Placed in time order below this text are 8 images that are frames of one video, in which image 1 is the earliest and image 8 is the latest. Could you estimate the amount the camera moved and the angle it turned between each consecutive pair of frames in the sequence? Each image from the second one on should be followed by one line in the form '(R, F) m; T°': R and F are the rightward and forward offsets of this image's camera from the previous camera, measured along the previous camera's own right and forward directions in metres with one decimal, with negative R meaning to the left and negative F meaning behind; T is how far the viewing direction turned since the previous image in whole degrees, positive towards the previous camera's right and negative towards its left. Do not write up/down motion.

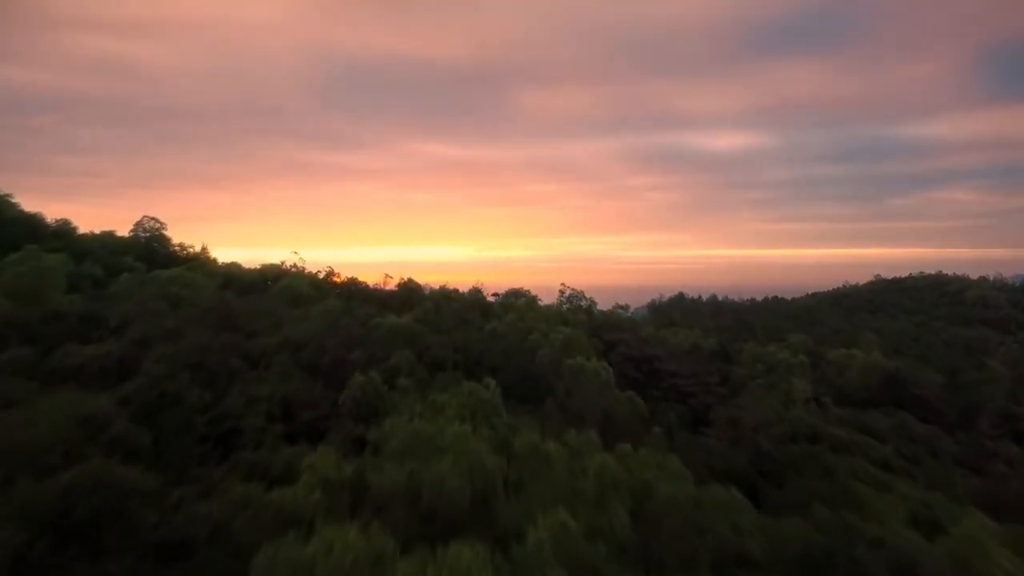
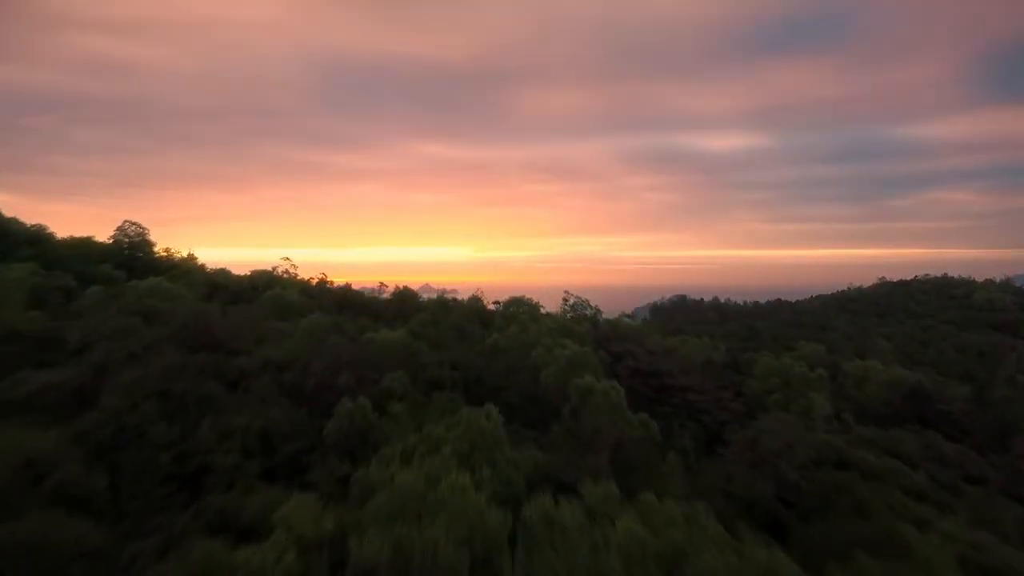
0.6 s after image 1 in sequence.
(-0.1, +0.9) m; 0°
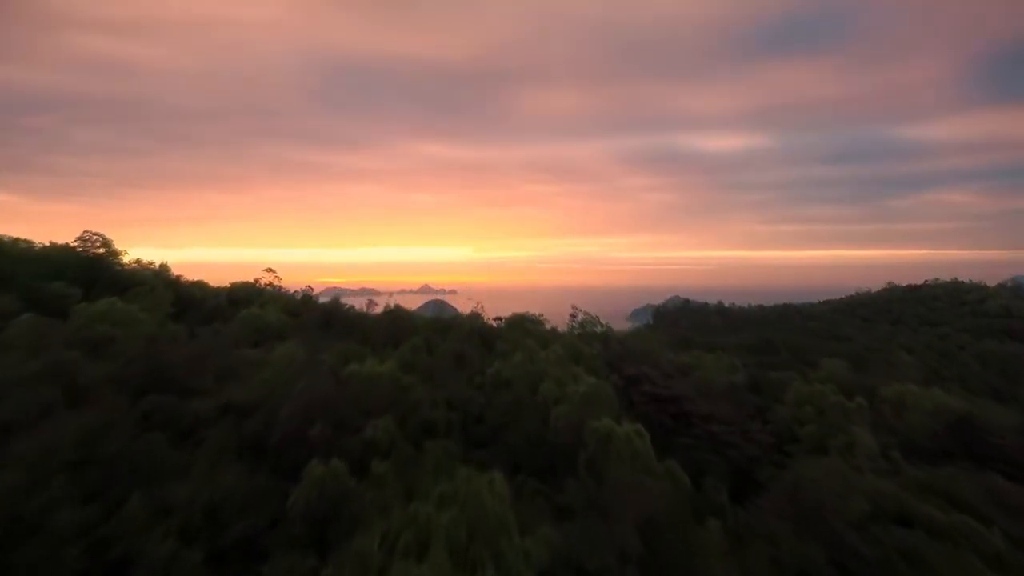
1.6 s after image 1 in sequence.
(-0.1, +1.5) m; 0°
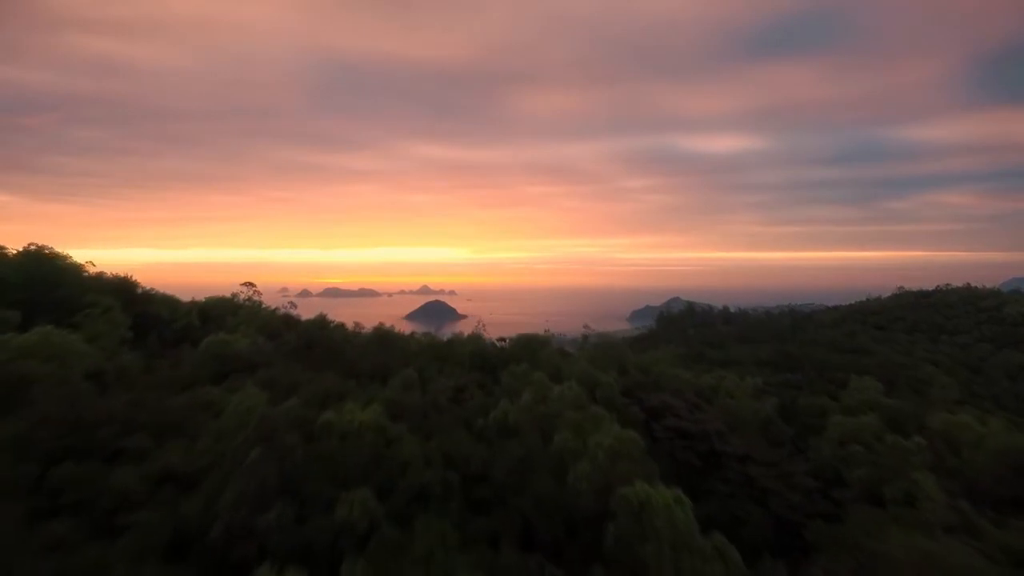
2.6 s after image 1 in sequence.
(-0.2, +1.7) m; 0°
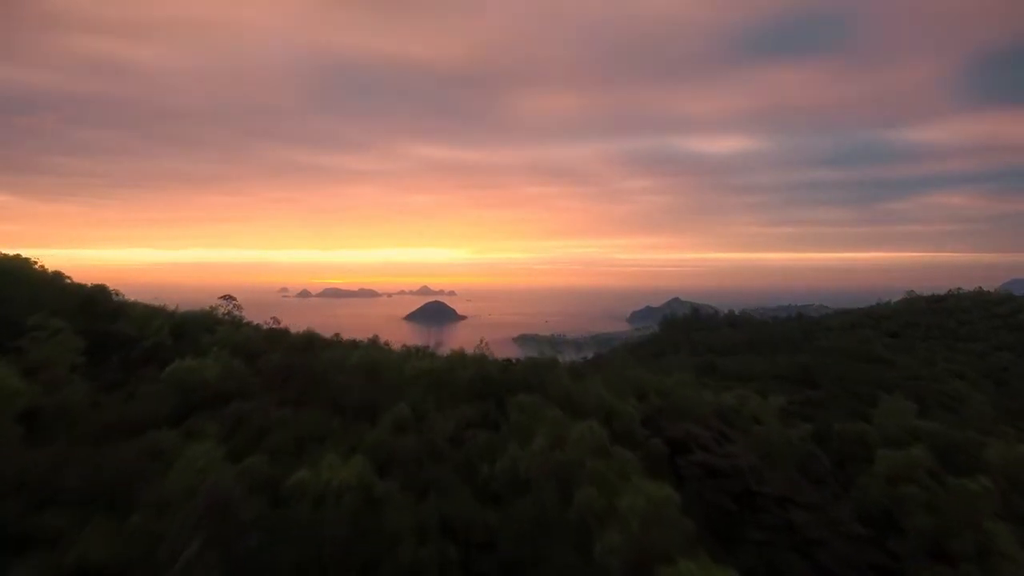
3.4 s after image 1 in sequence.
(-0.2, +1.4) m; 0°
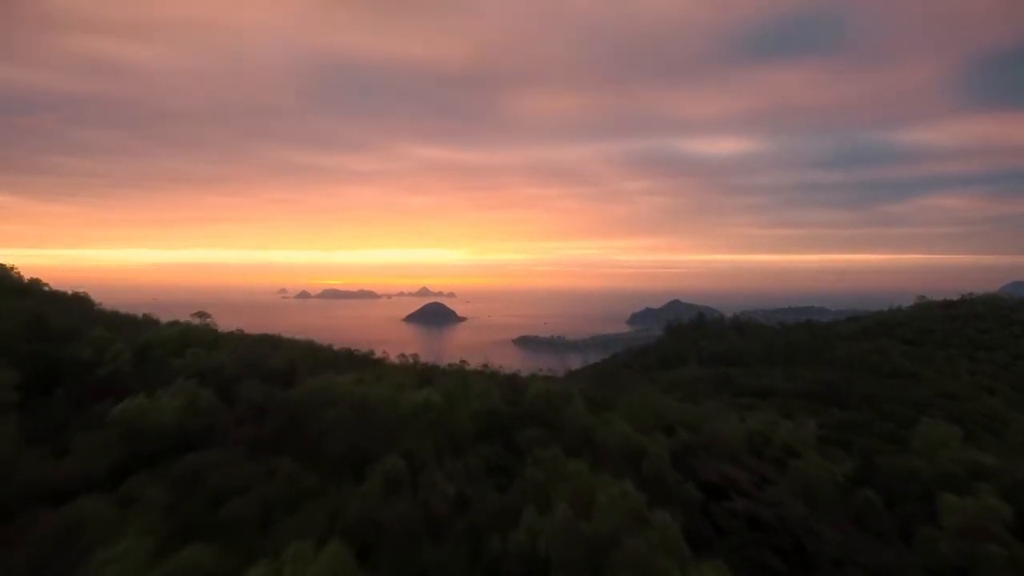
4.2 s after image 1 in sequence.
(-0.2, +1.5) m; 0°
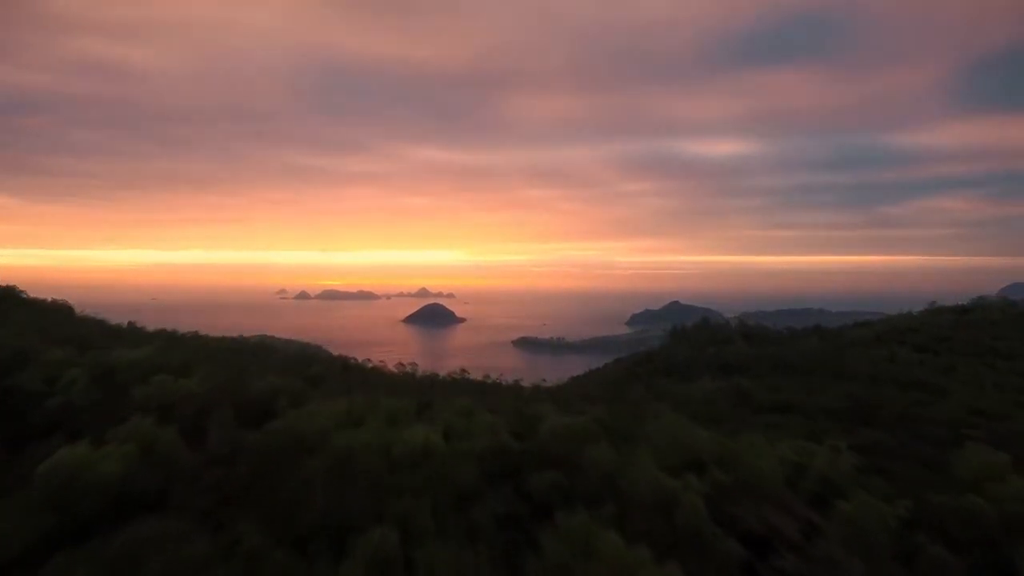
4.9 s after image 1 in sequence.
(-0.2, +1.4) m; 0°
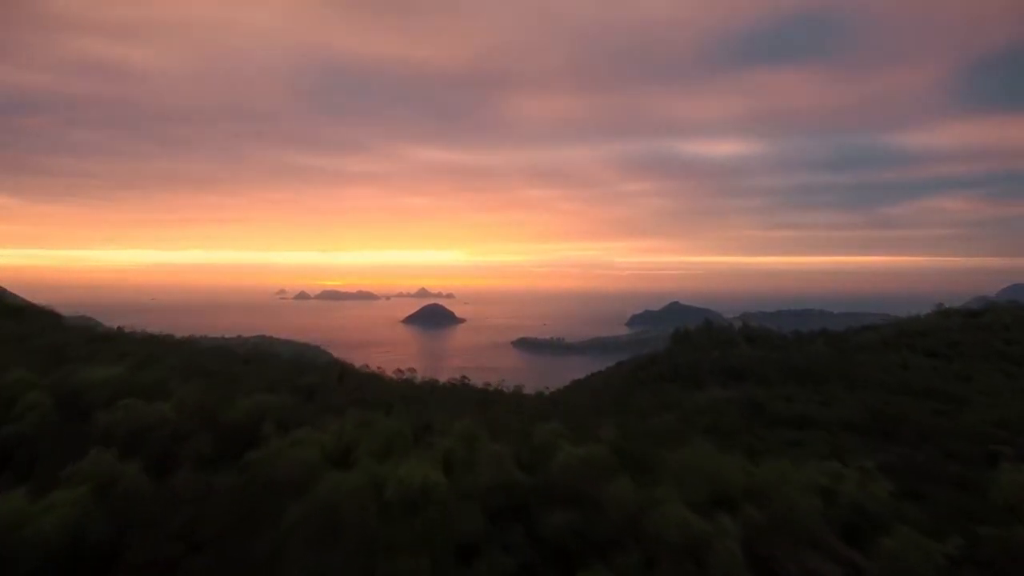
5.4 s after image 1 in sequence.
(-0.1, +1.0) m; 0°
